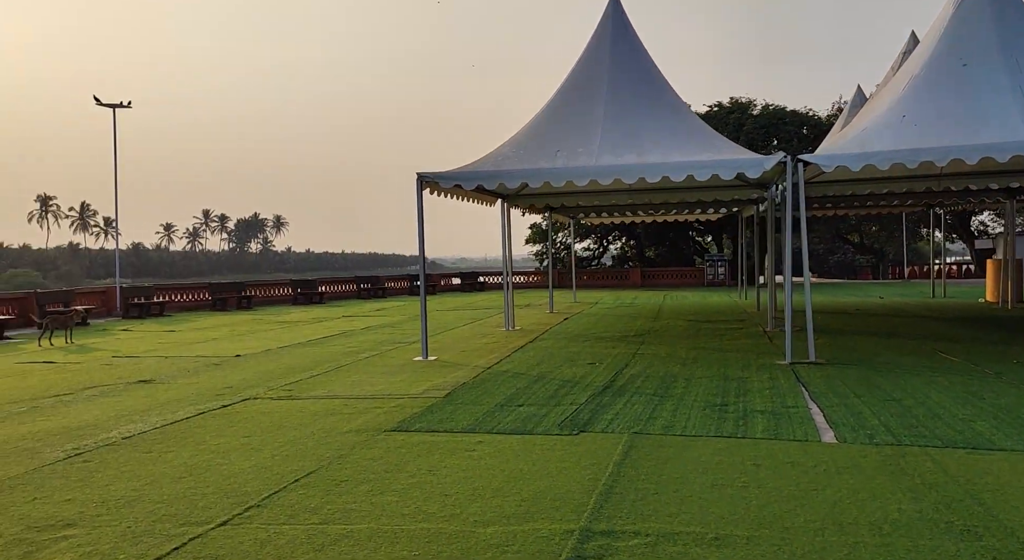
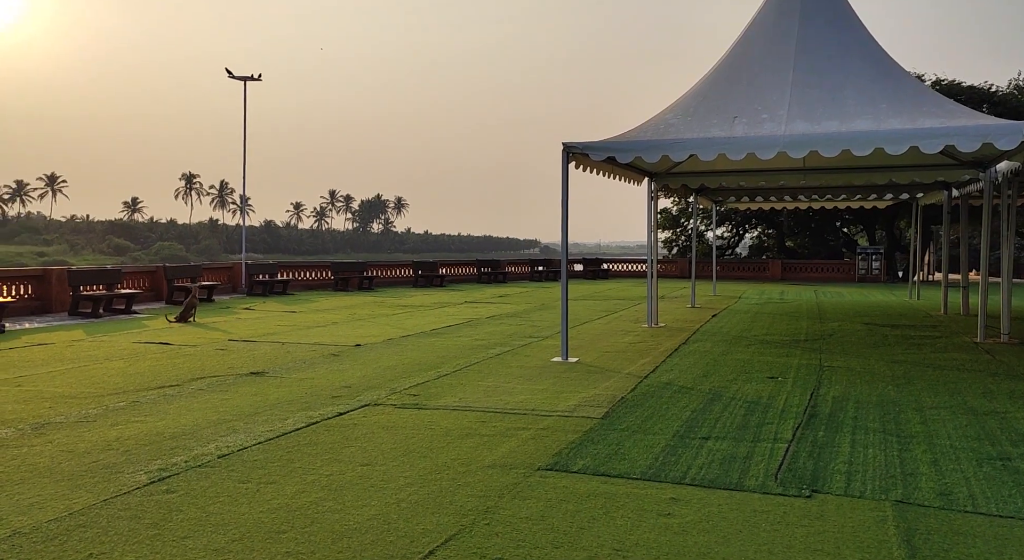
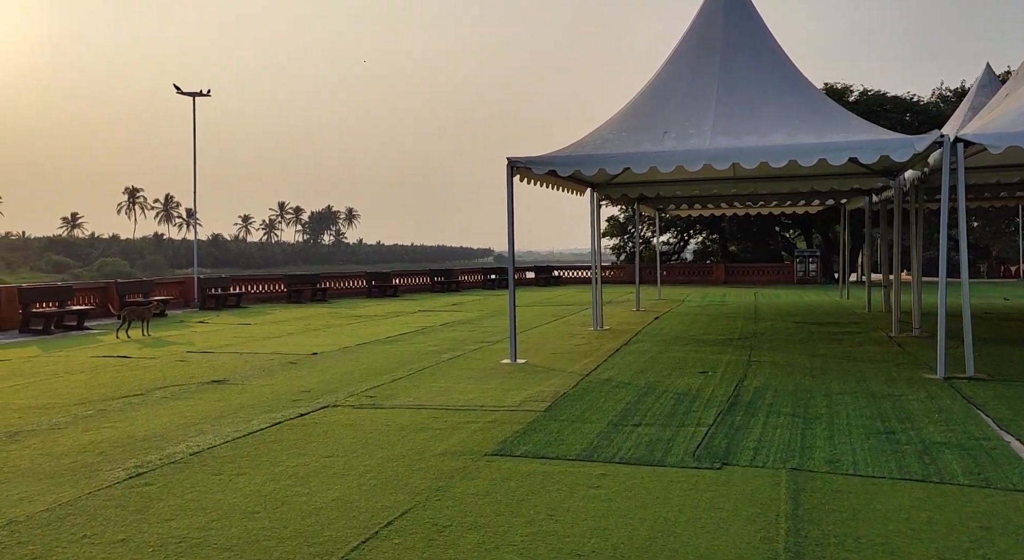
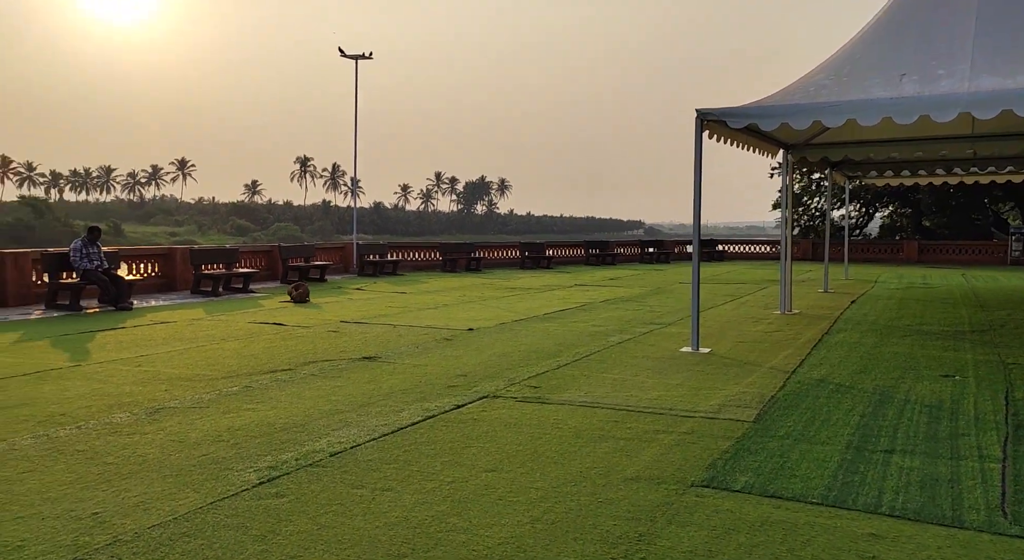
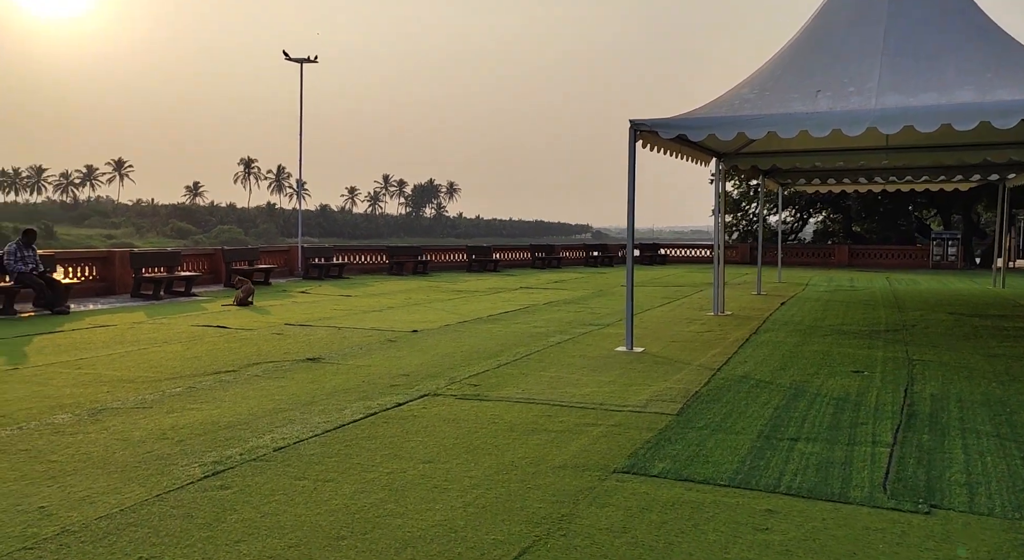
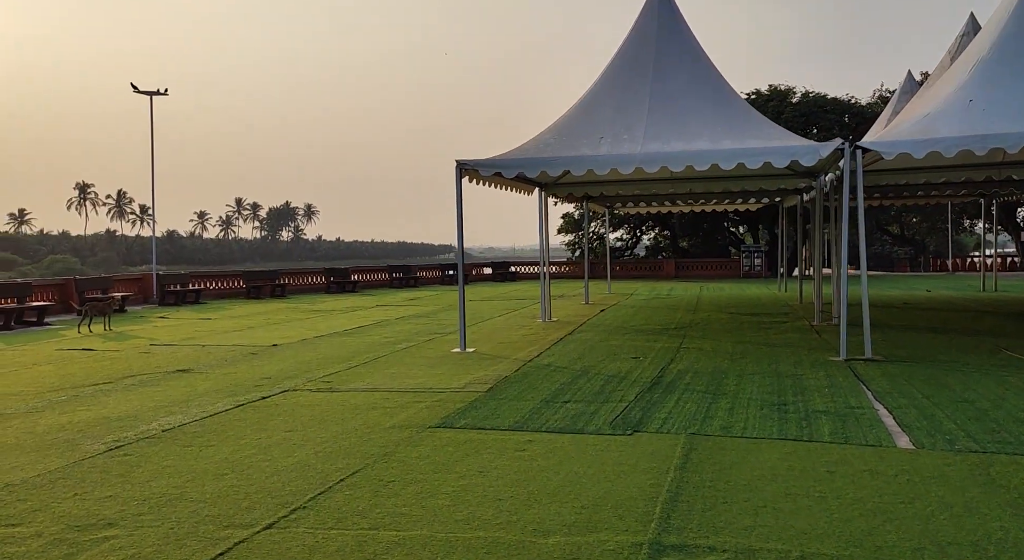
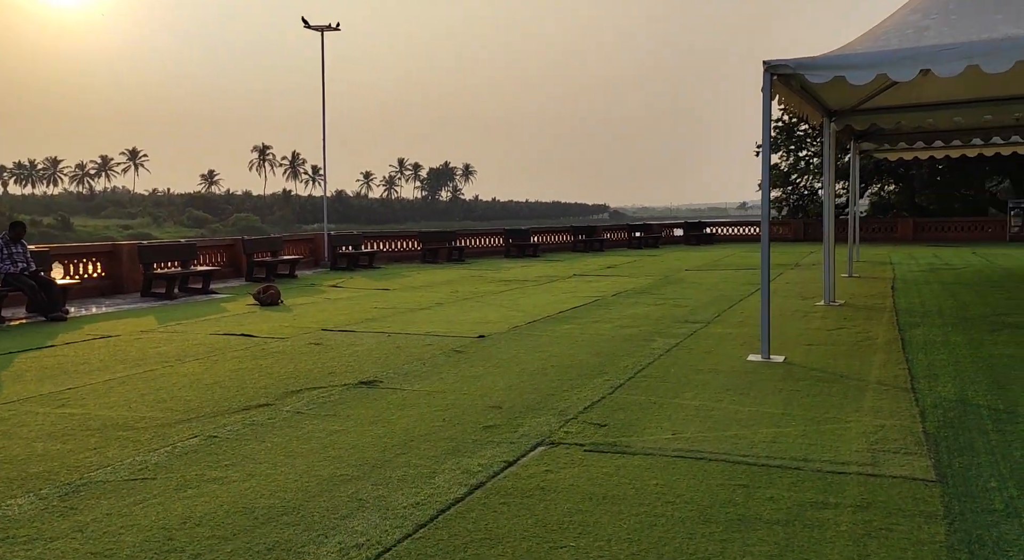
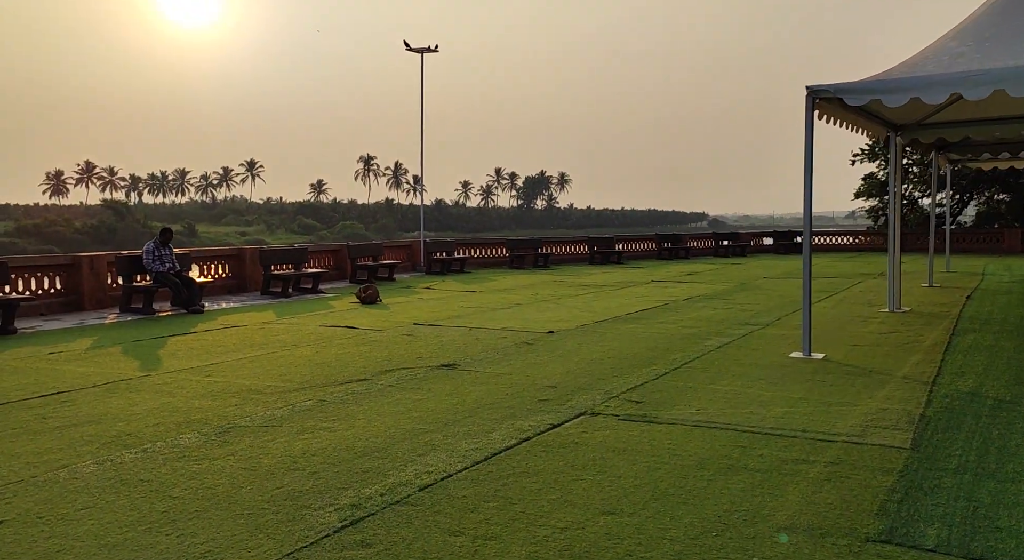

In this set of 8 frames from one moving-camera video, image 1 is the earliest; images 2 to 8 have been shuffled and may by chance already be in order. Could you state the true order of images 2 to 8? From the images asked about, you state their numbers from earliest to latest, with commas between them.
6, 3, 2, 5, 4, 8, 7
